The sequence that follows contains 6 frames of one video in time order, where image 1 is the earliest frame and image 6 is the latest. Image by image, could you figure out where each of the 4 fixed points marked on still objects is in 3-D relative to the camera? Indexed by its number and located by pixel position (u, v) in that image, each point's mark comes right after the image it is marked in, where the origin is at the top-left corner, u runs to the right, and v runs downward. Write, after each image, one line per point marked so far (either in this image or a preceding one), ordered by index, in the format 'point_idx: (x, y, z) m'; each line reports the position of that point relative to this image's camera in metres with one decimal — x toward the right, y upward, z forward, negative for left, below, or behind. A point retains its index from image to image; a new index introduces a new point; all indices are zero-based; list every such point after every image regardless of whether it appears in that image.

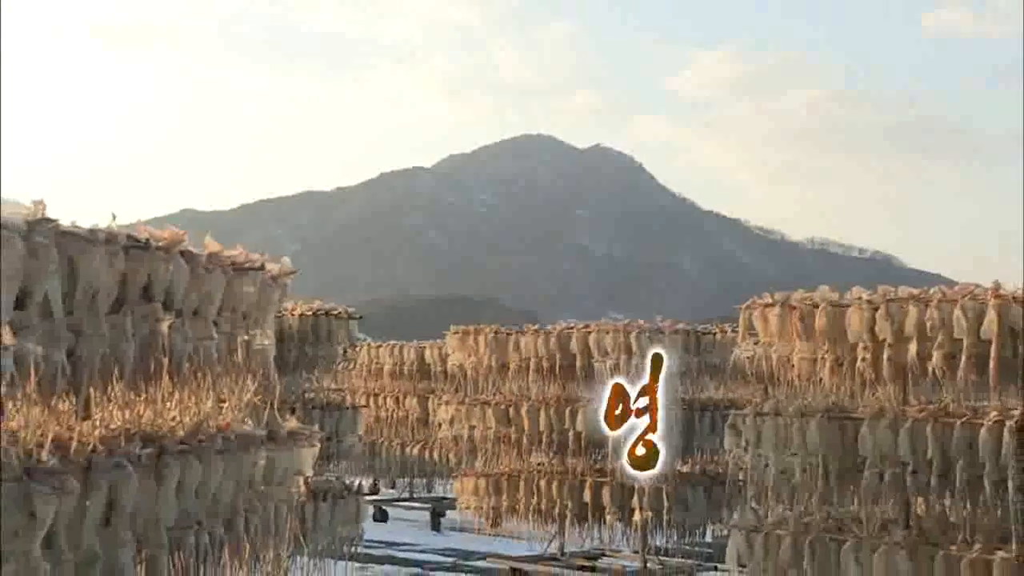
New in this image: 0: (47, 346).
0: (-2.3, -0.3, +4.4) m
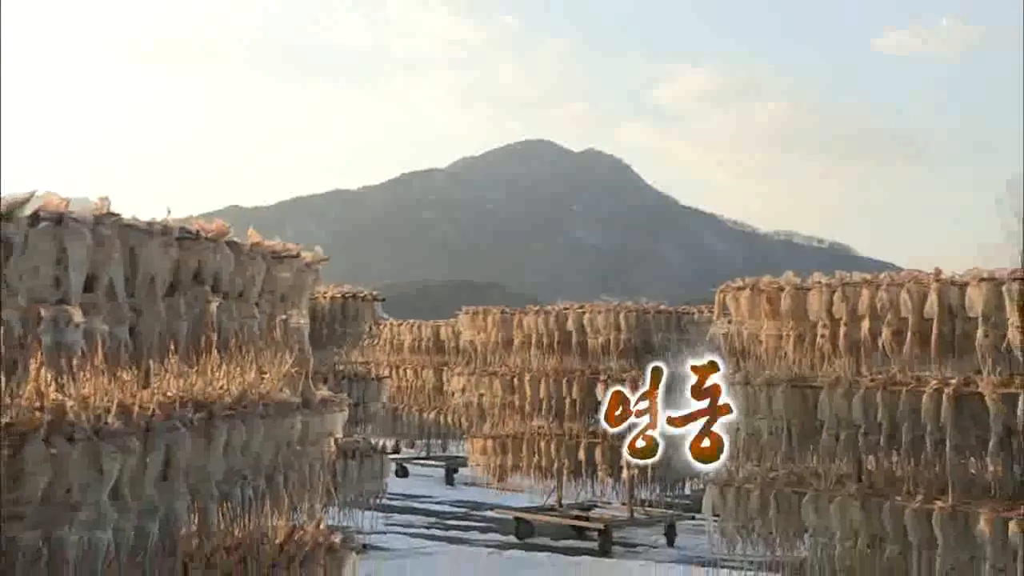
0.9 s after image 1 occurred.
0: (-2.3, -0.2, +5.1) m
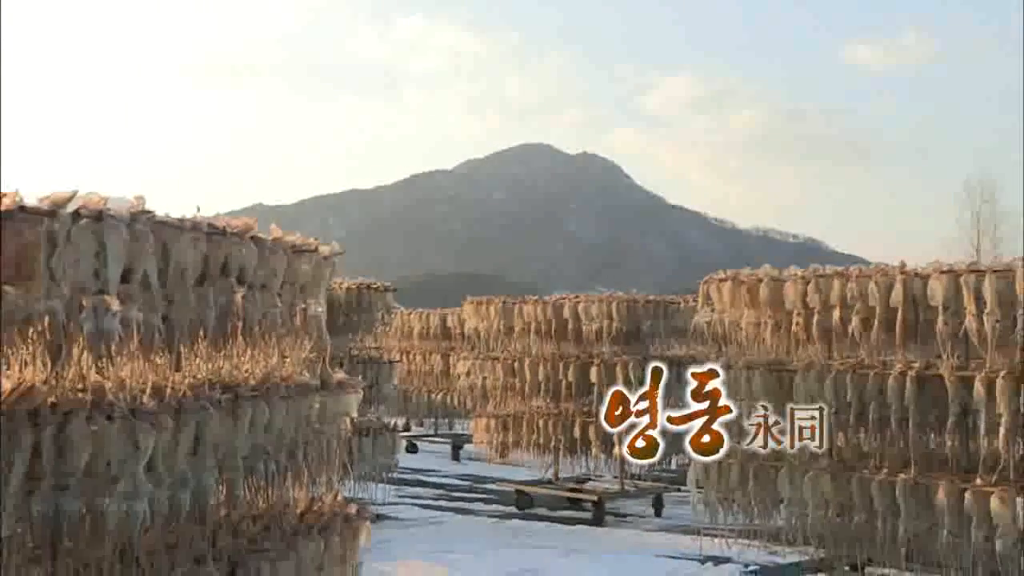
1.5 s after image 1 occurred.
0: (-2.3, -0.2, +5.5) m
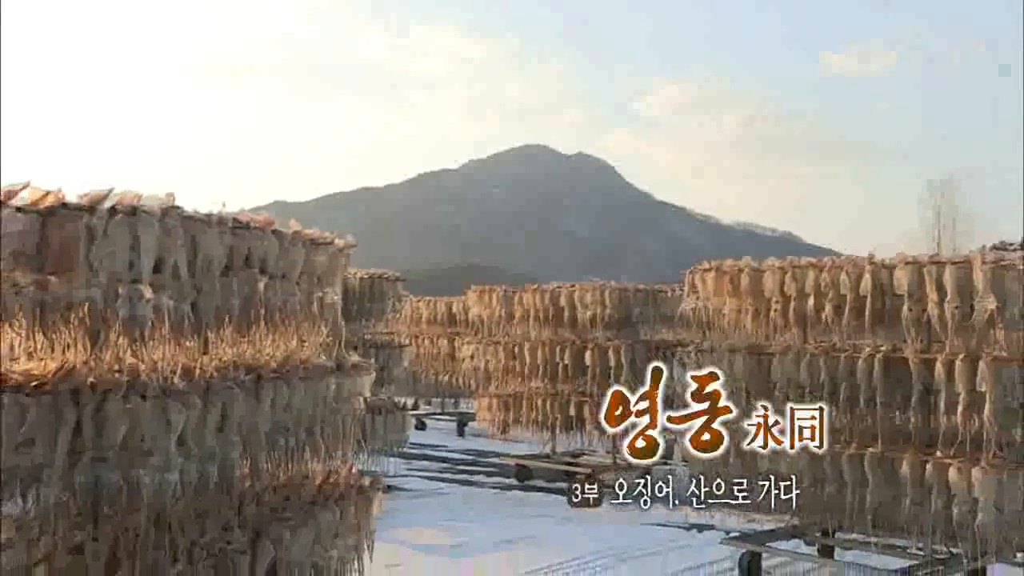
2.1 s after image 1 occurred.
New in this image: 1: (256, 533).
0: (-2.3, -0.1, +6.0) m
1: (-1.7, -1.7, +6.0) m
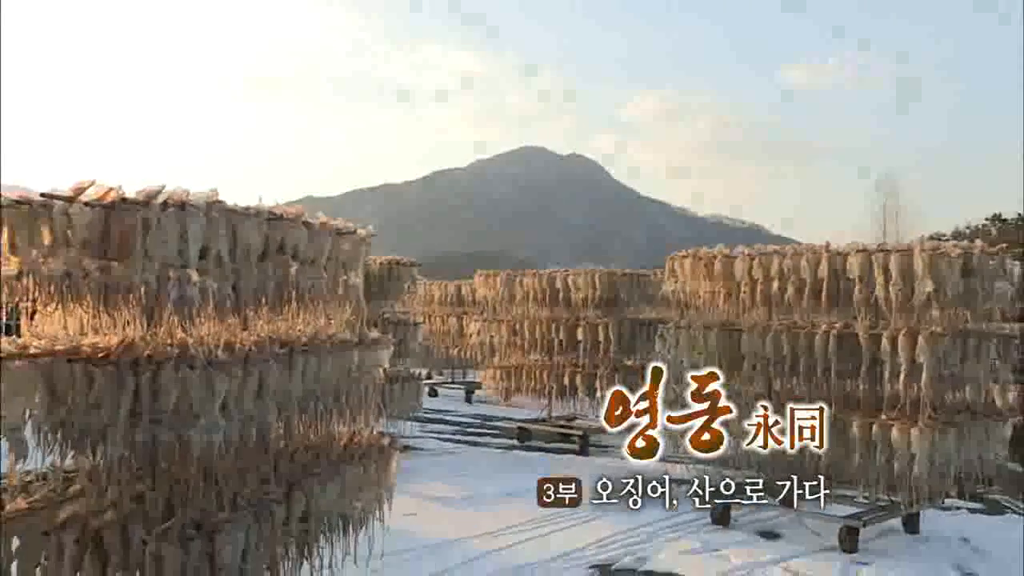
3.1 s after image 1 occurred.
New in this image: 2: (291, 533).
0: (-2.3, 0.0, +6.8) m
1: (-1.7, -1.5, +6.8) m
2: (-1.6, -1.7, +6.2) m
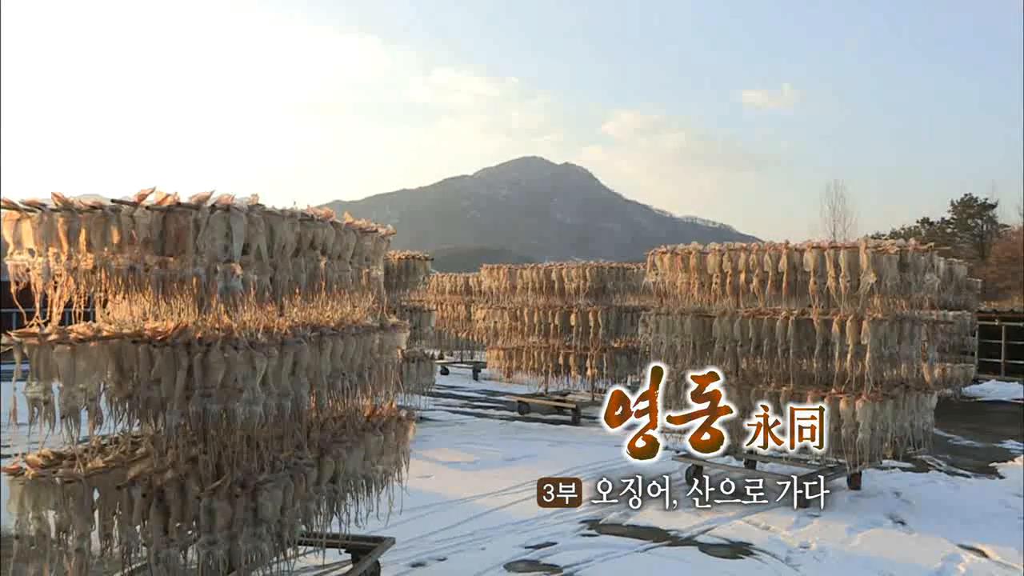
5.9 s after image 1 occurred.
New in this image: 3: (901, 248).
0: (-2.3, +0.1, +7.9) m
1: (-1.7, -1.5, +7.9) m
2: (-1.6, -1.7, +7.2) m
3: (+4.3, +0.5, +9.6) m
